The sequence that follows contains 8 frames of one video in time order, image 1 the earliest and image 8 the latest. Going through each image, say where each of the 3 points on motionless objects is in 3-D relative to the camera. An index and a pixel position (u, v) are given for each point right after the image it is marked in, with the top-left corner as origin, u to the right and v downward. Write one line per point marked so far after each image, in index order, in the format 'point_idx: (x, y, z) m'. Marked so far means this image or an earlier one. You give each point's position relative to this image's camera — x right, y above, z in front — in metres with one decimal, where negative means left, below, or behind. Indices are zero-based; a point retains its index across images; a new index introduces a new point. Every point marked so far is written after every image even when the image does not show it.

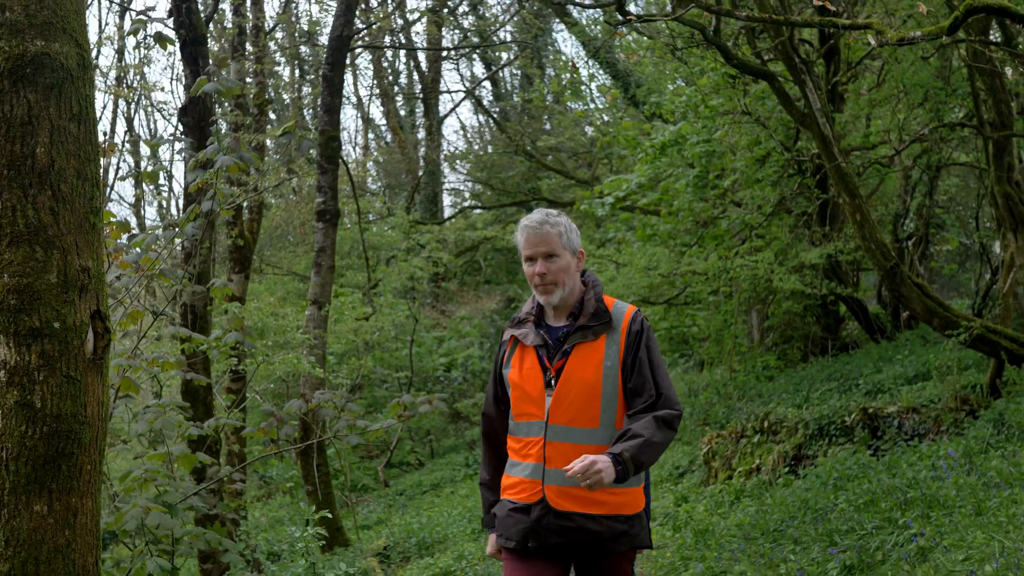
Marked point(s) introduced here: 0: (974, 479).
0: (+2.9, -1.2, +6.4) m
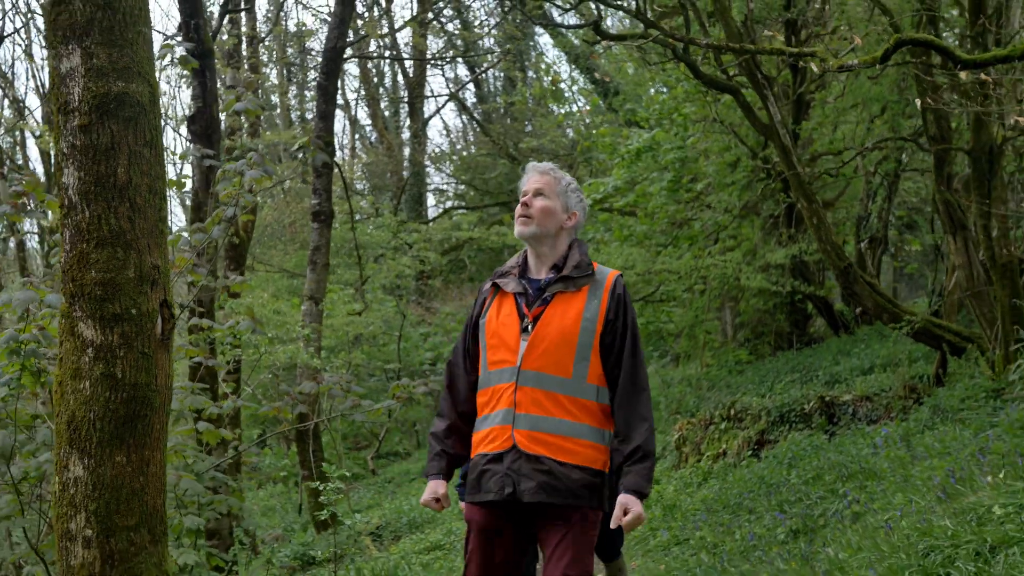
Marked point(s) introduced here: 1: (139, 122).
0: (+2.8, -1.2, +7.3) m
1: (-1.5, +0.7, +4.0) m
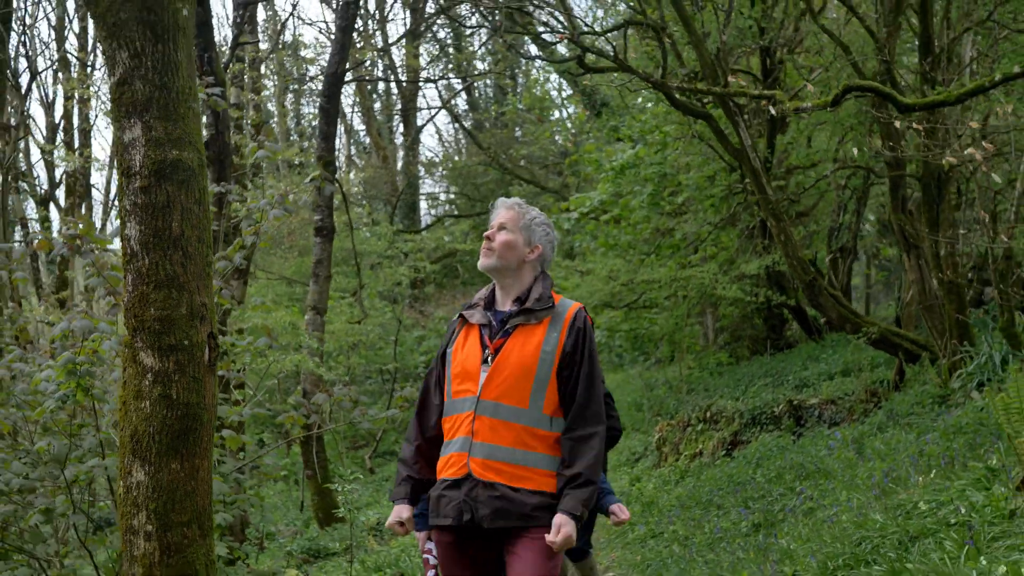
0: (+2.8, -1.3, +8.1) m
1: (-1.5, +0.5, +4.8) m
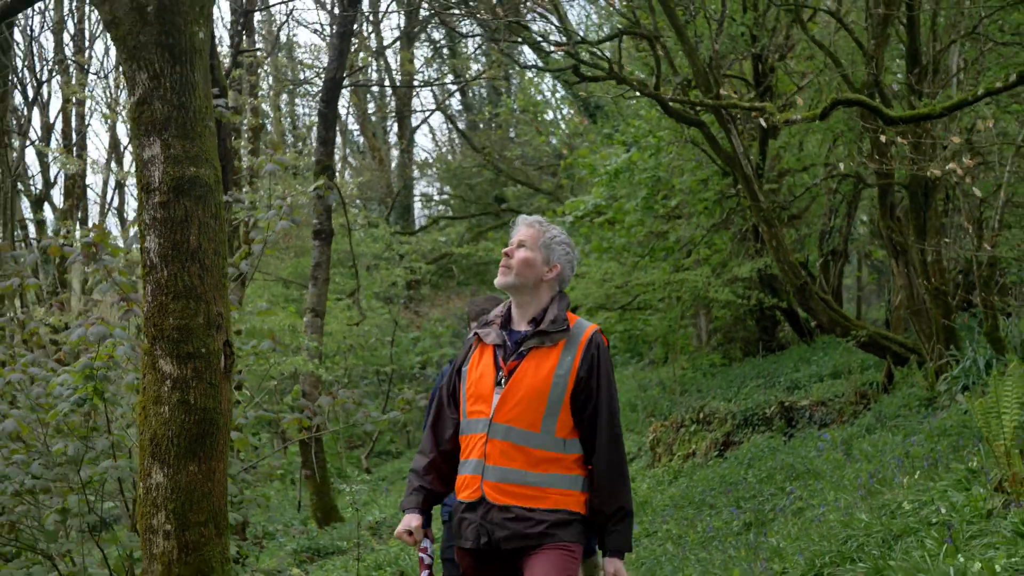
0: (+2.8, -1.4, +8.3) m
1: (-1.5, +0.4, +5.0) m
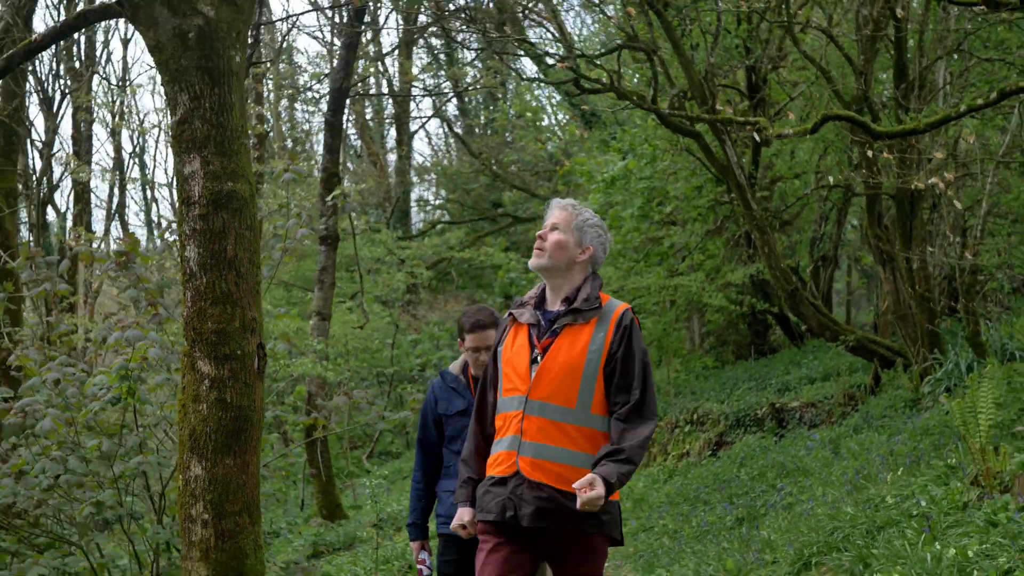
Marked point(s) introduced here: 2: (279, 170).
0: (+2.8, -1.5, +8.8) m
1: (-1.5, +0.4, +5.4) m
2: (-2.7, +1.4, +11.6) m
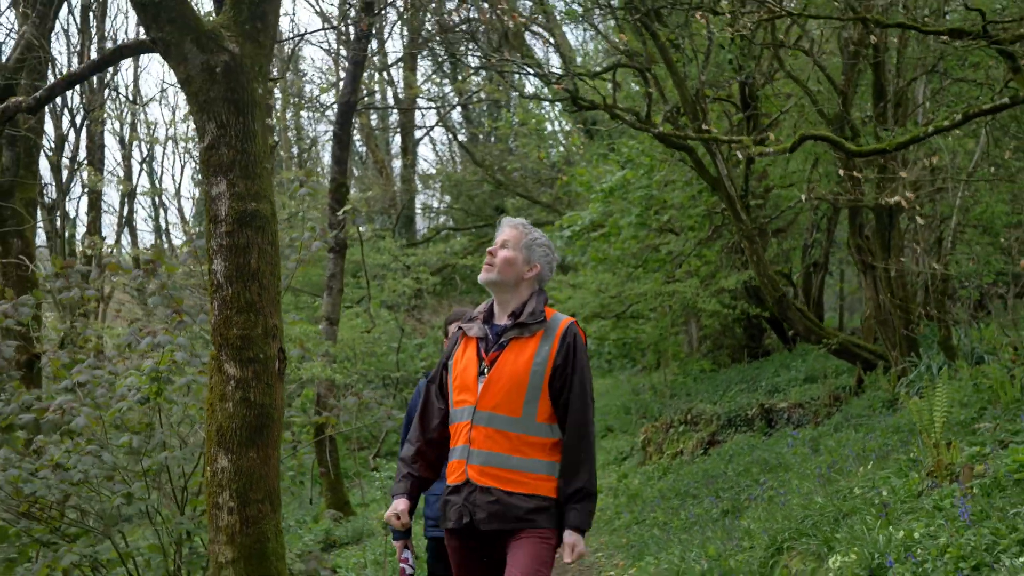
0: (+2.8, -1.5, +9.3) m
1: (-1.5, +0.4, +6.0) m
2: (-2.7, +1.3, +12.2) m
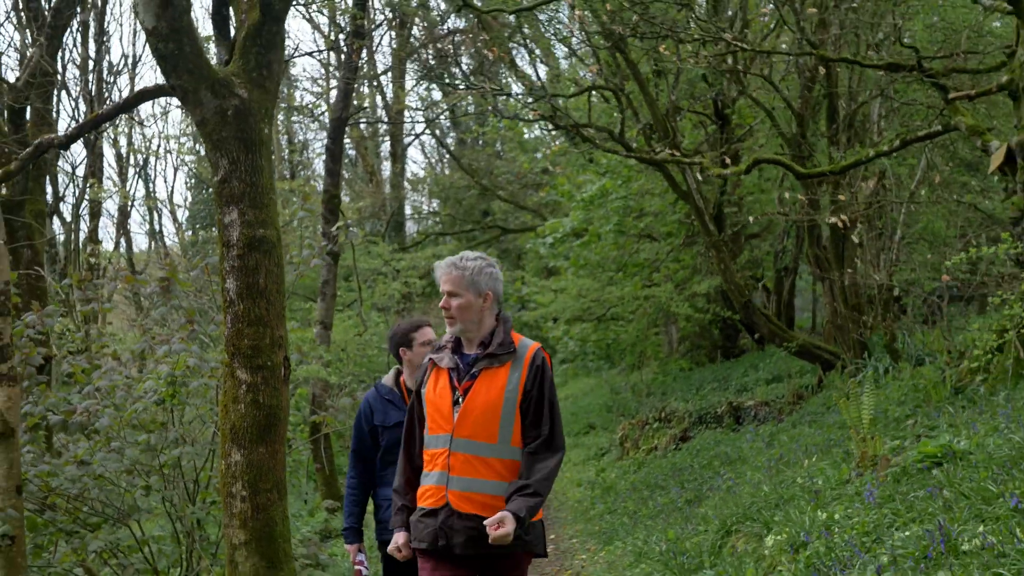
0: (+2.6, -1.6, +10.2) m
1: (-1.6, +0.3, +6.8) m
2: (-2.9, +1.2, +13.0) m
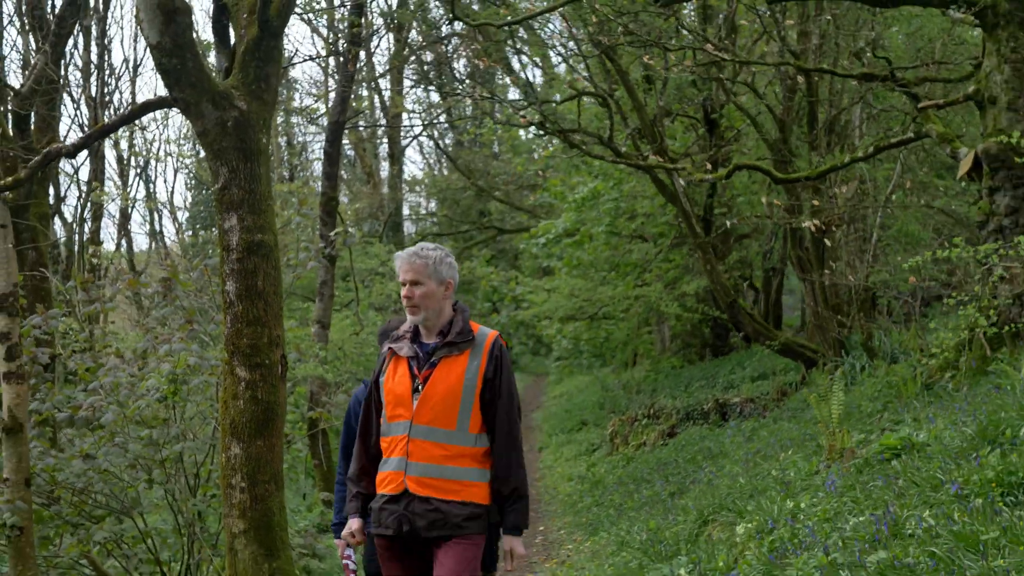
0: (+2.5, -1.6, +10.6) m
1: (-1.7, +0.2, +7.2) m
2: (-3.0, +1.2, +13.4) m
